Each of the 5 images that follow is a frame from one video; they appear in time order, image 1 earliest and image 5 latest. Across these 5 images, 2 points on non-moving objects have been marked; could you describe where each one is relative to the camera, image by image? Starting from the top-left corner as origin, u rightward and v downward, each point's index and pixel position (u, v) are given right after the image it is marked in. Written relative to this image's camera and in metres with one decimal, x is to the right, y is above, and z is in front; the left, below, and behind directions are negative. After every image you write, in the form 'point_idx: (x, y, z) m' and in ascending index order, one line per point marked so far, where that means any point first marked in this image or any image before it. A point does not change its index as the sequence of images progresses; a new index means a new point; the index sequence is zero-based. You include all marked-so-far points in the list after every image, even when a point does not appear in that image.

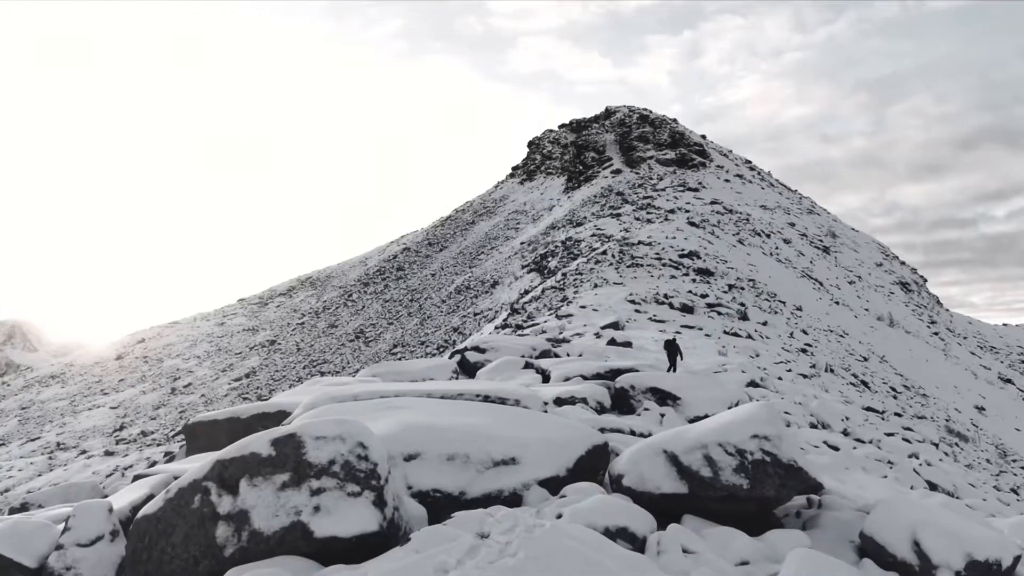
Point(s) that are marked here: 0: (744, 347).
0: (+7.5, -1.9, +19.0) m
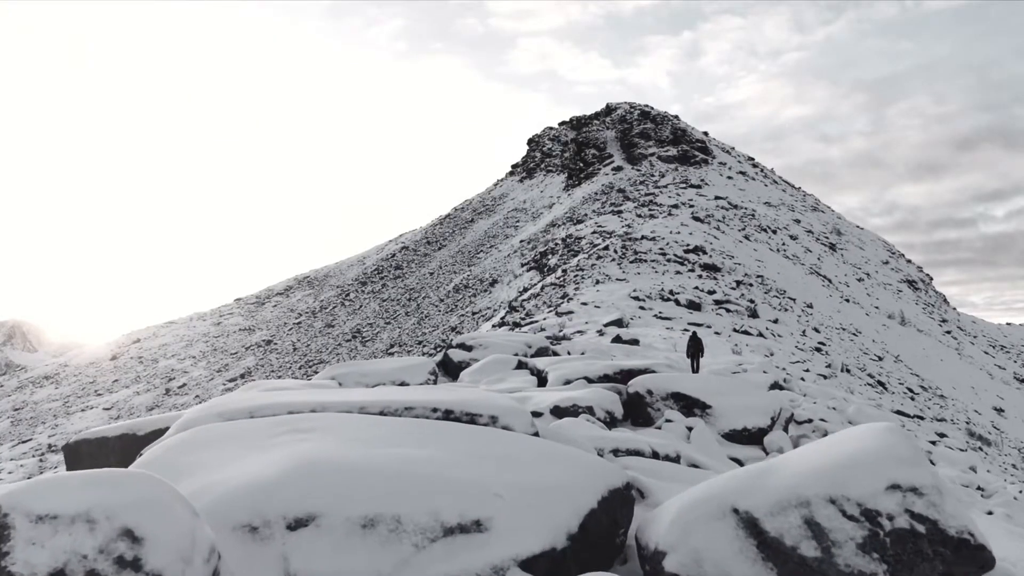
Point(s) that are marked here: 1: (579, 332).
0: (+7.4, -1.7, +17.7) m
1: (+1.9, -1.3, +16.9) m
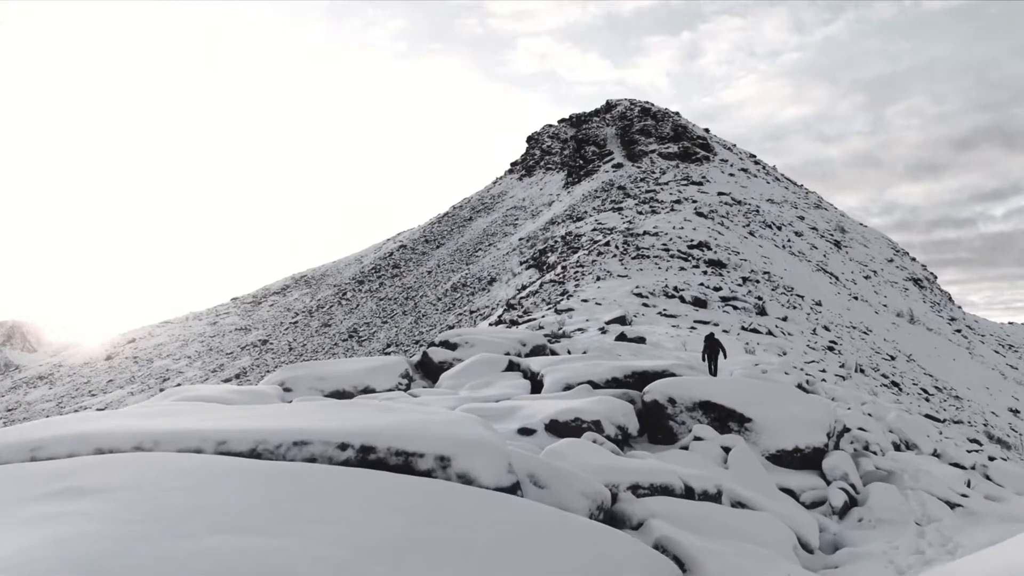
0: (+7.3, -1.6, +16.7) m
1: (+1.8, -1.1, +15.9) m
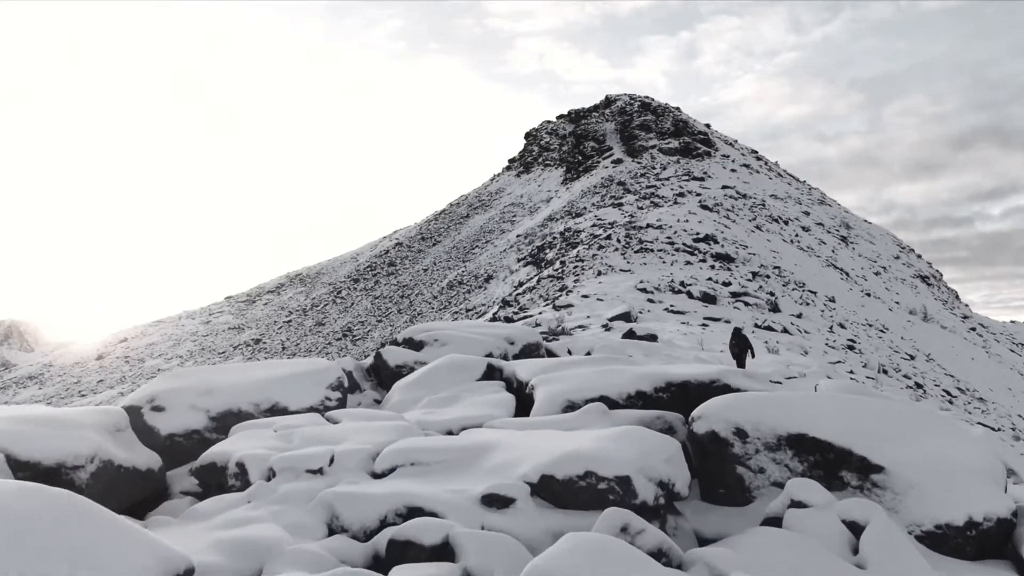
0: (+7.1, -1.4, +15.1) m
1: (+1.7, -1.0, +14.3) m
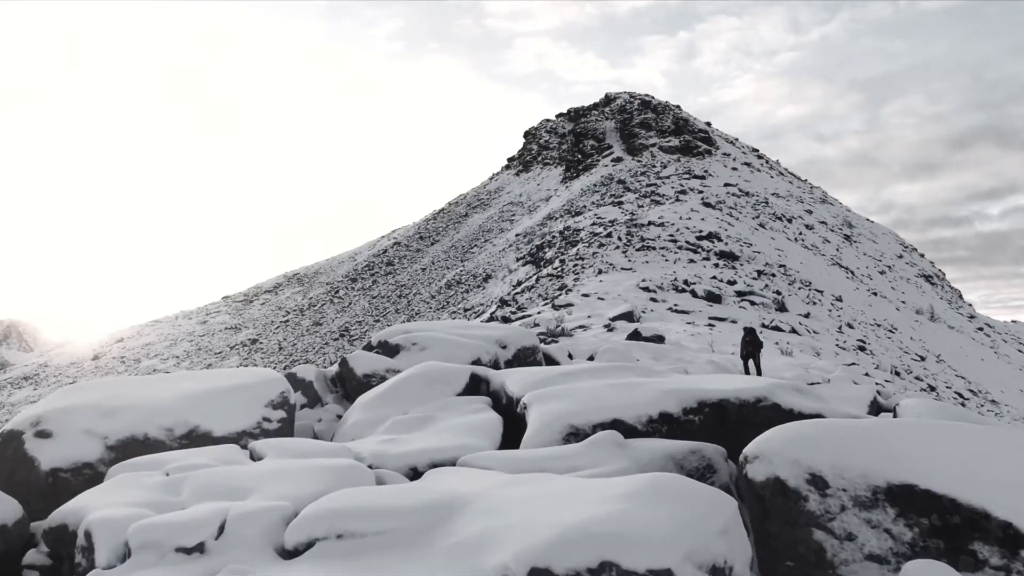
0: (+7.1, -1.4, +14.4) m
1: (+1.6, -0.9, +13.6) m
